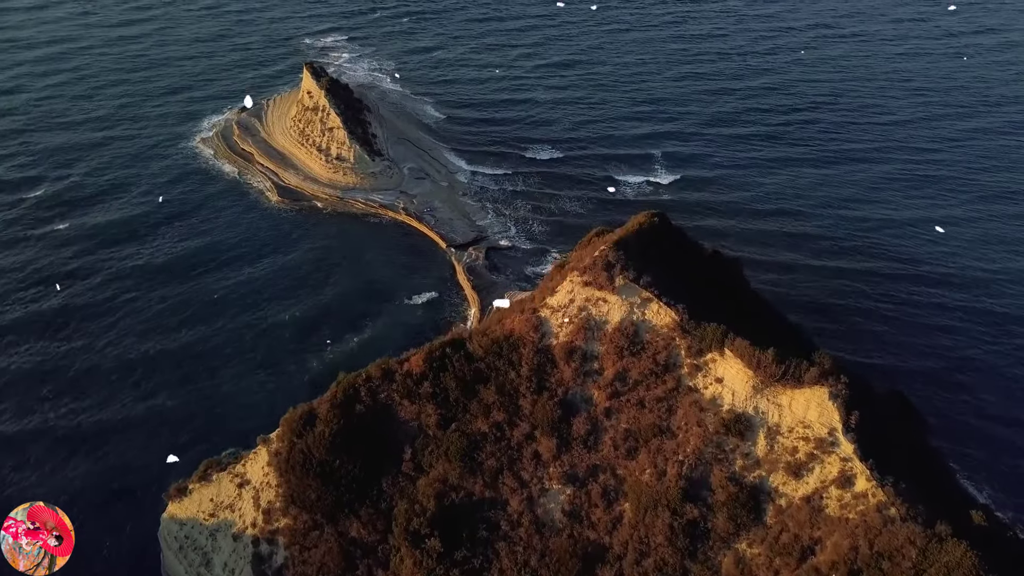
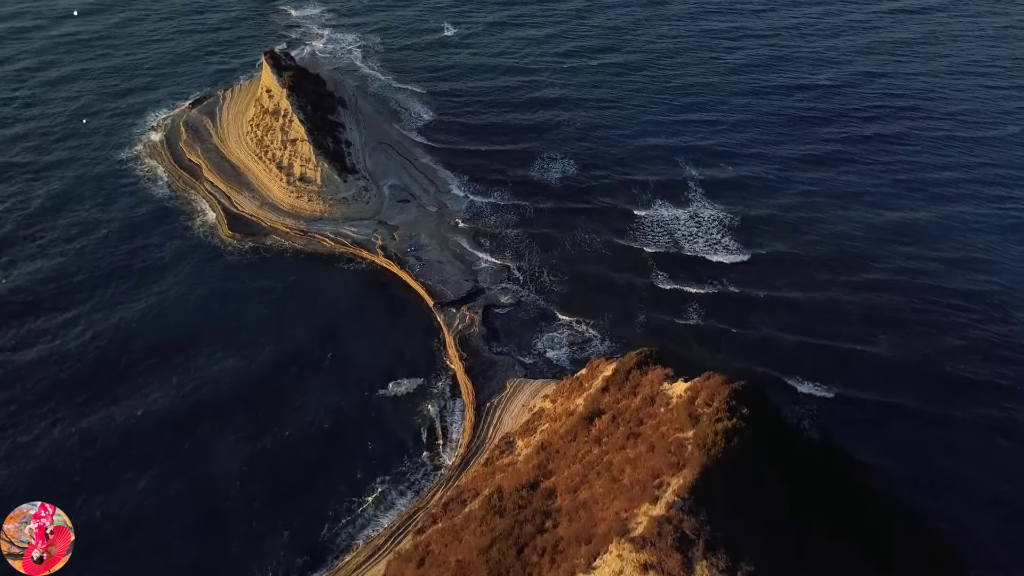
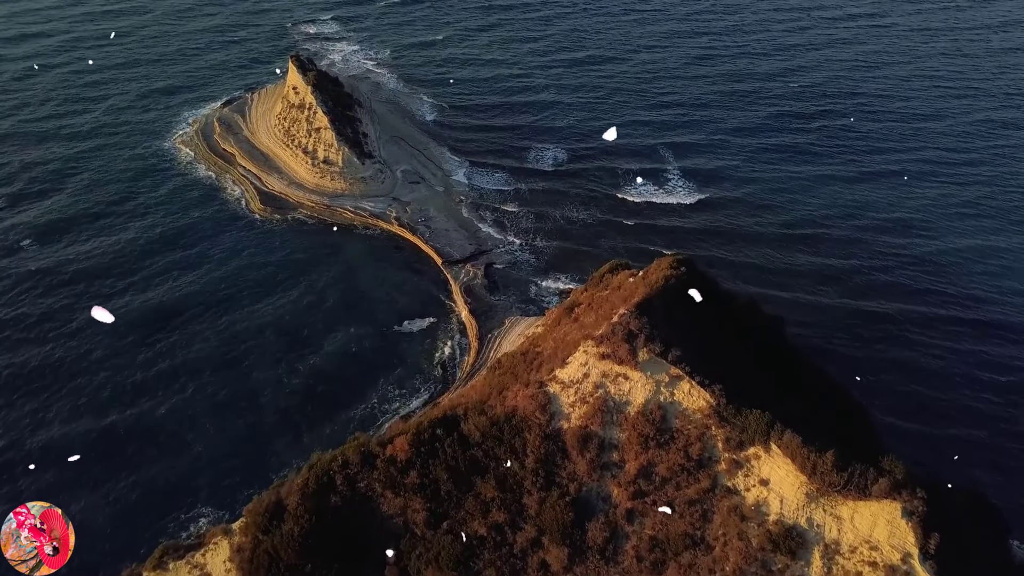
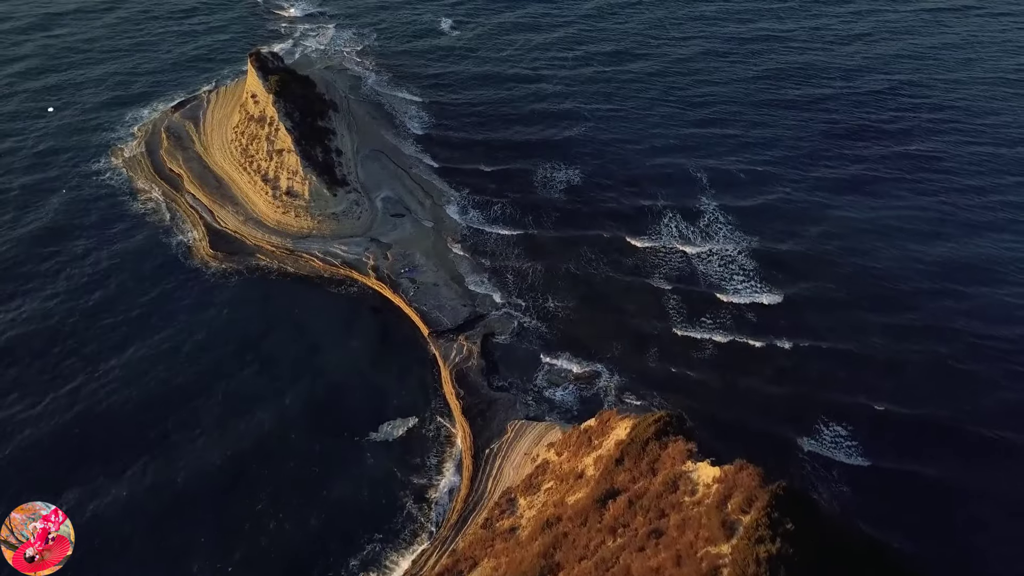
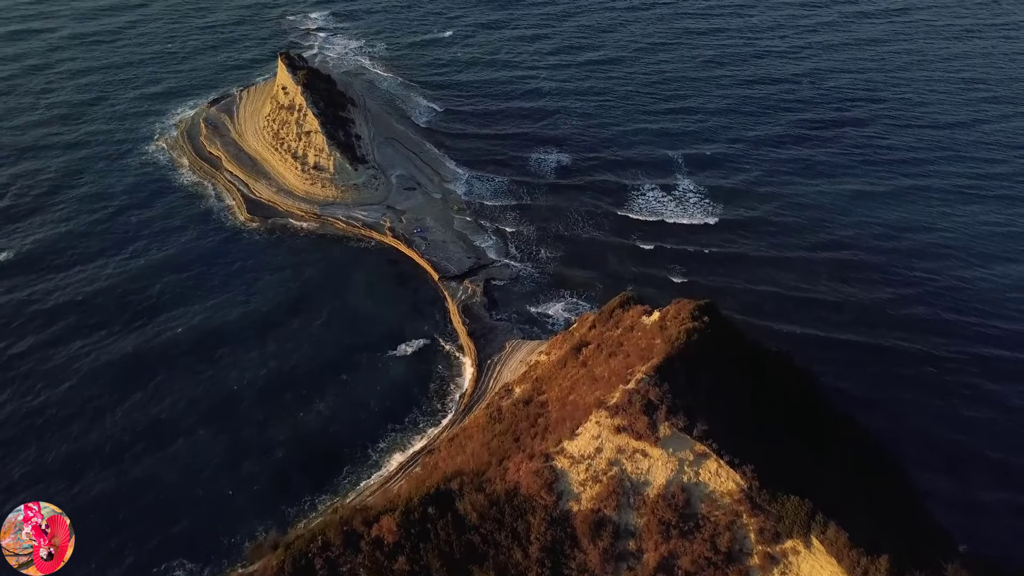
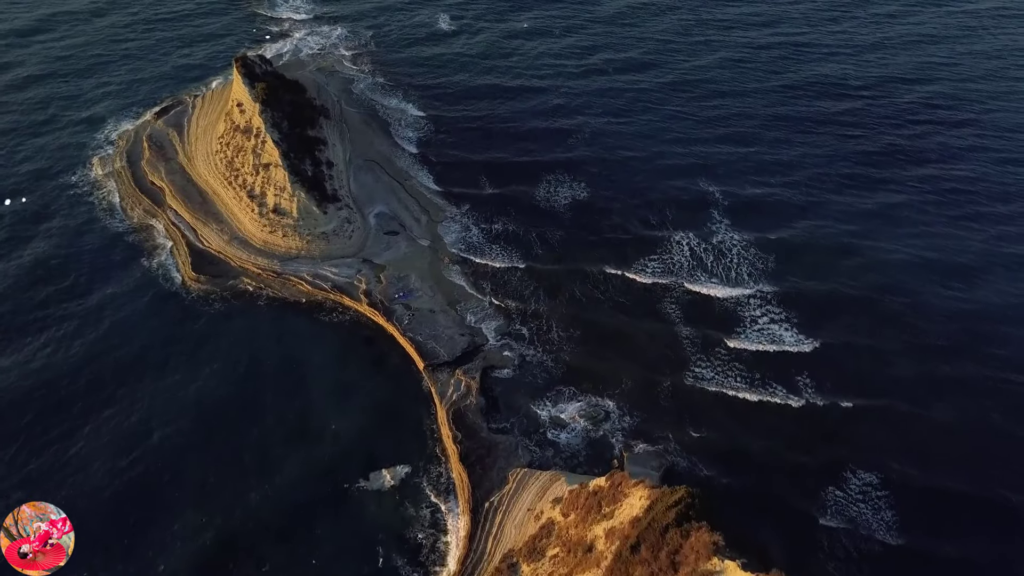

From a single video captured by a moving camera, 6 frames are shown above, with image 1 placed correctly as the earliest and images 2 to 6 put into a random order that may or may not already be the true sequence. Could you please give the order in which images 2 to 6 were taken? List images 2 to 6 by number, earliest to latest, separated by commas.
3, 5, 2, 4, 6
